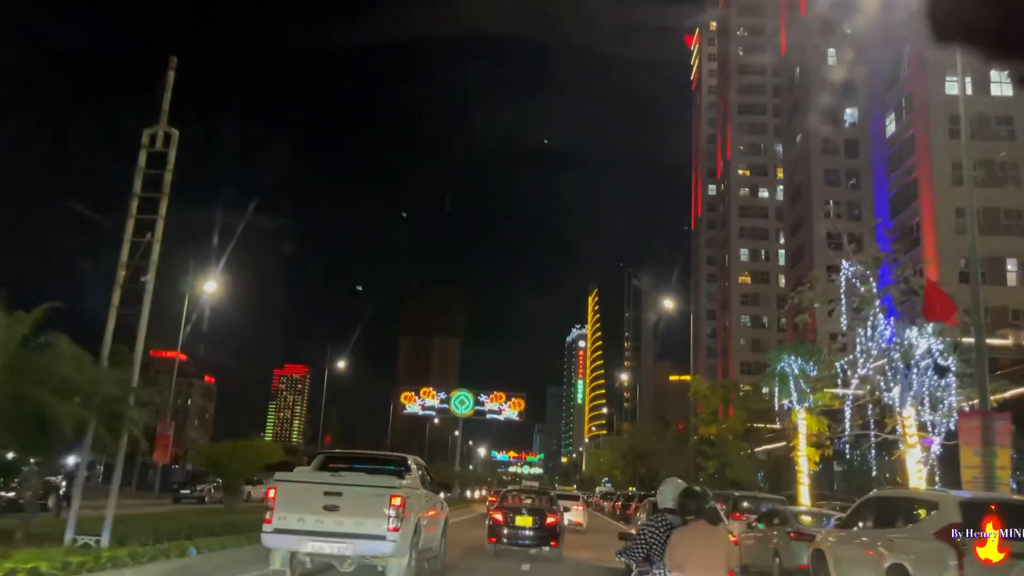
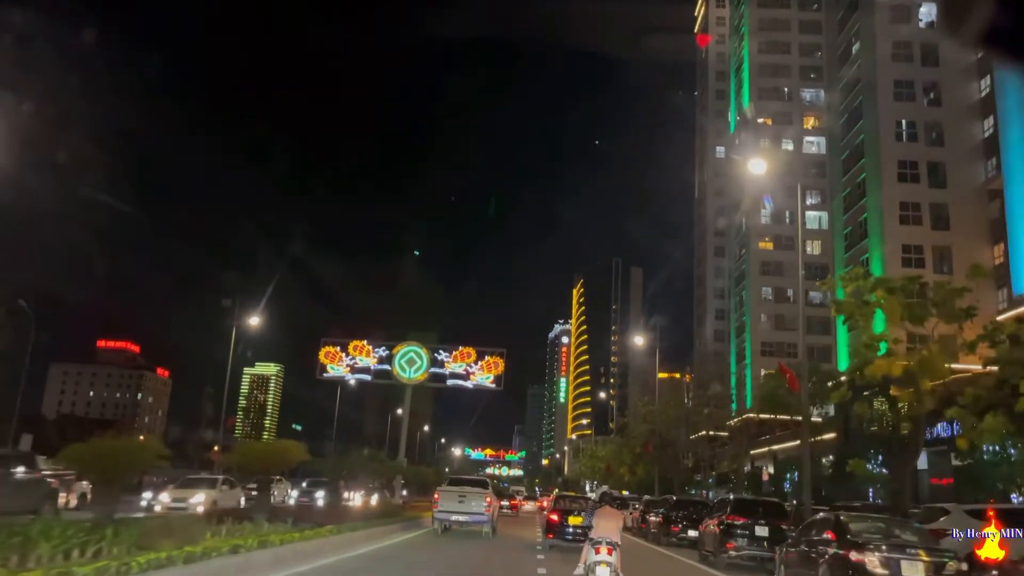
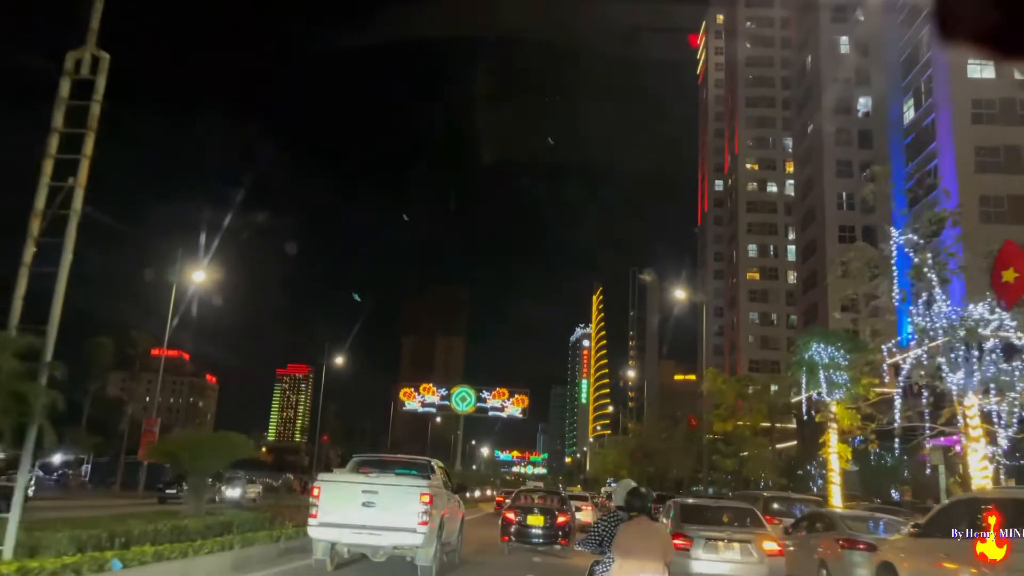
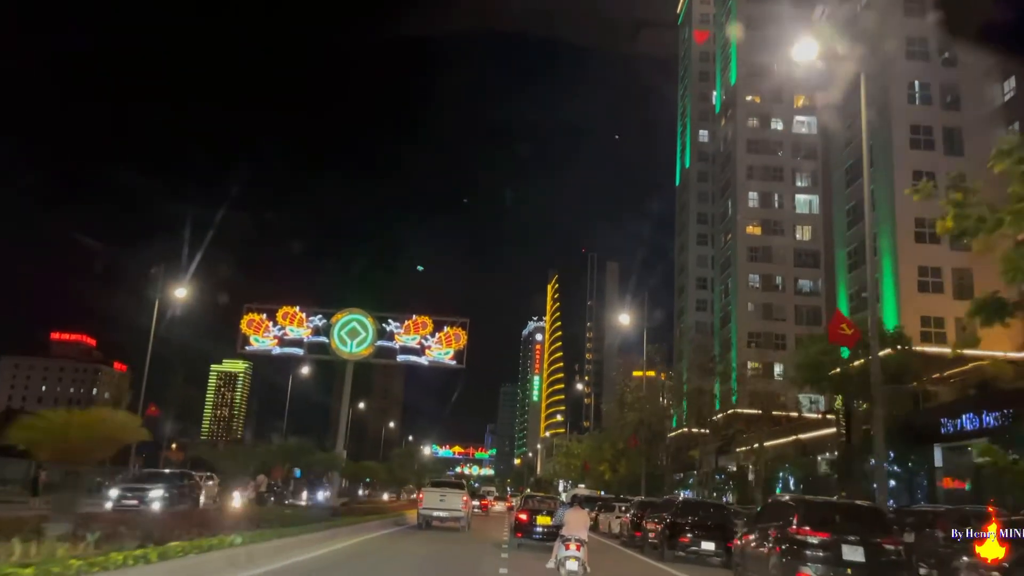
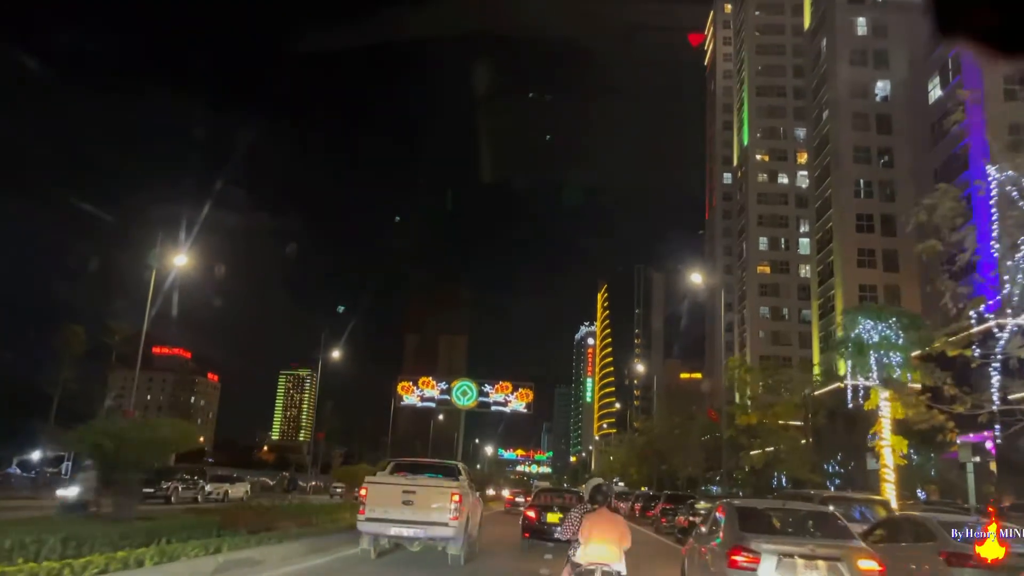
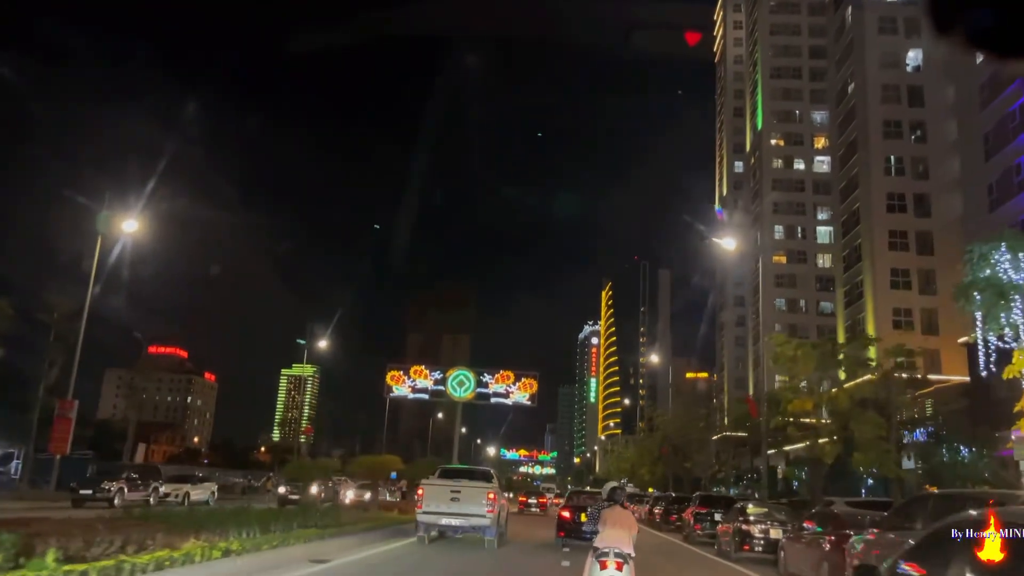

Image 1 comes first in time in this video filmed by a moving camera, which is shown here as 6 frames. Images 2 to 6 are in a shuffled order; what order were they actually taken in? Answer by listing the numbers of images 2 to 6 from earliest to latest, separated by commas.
3, 5, 6, 2, 4
